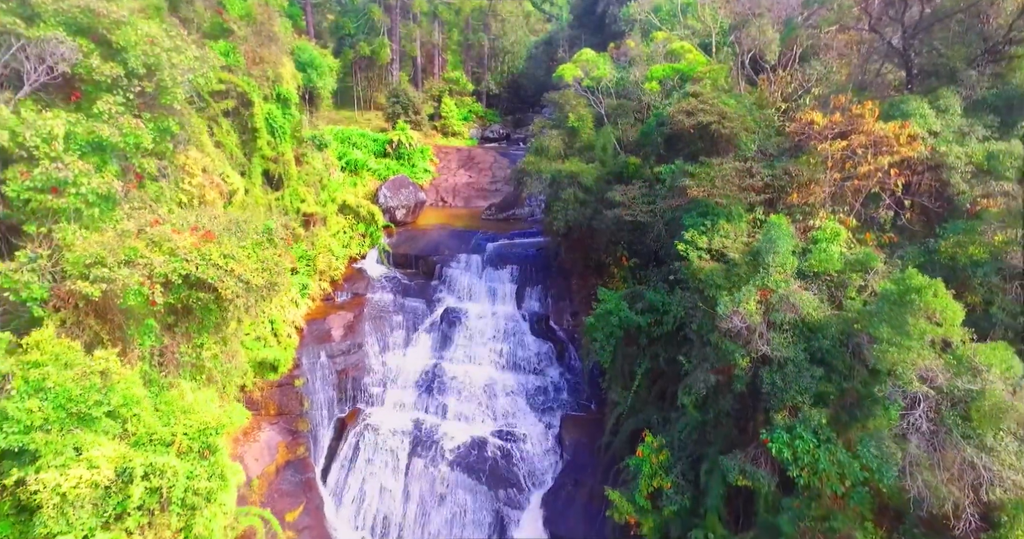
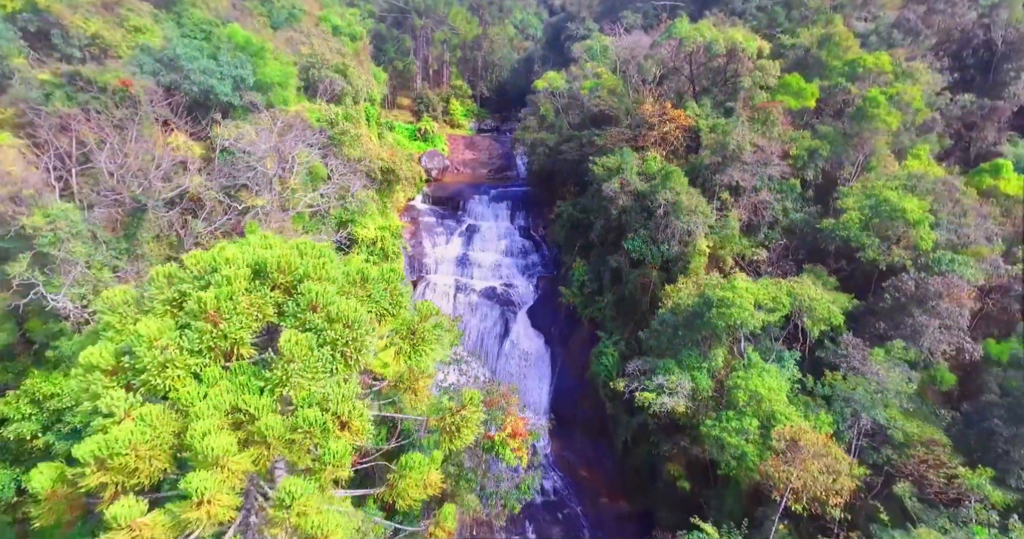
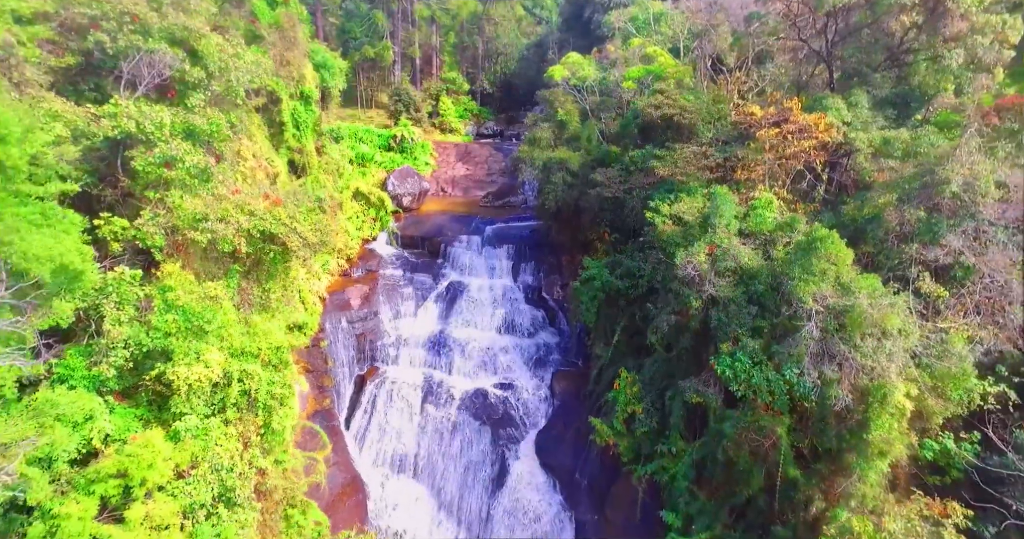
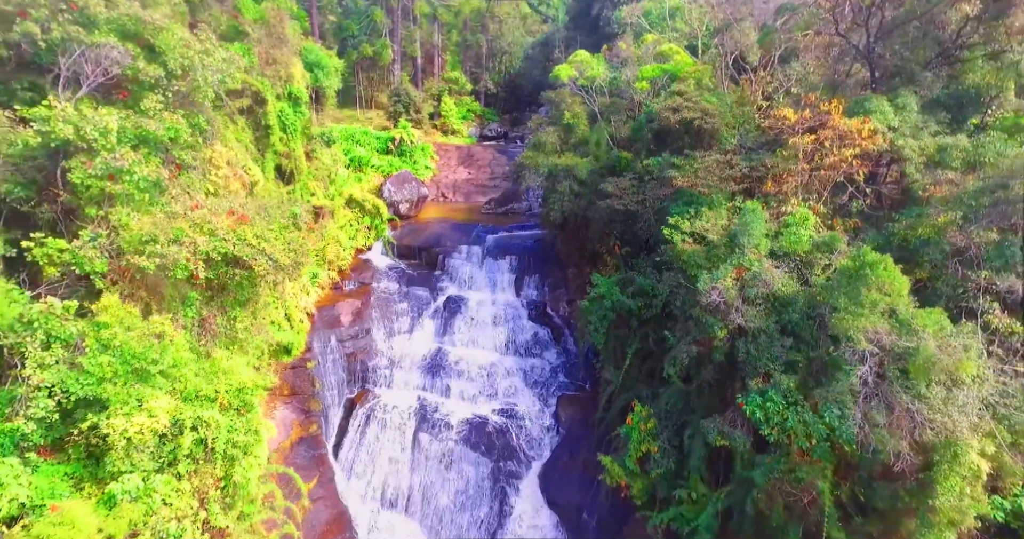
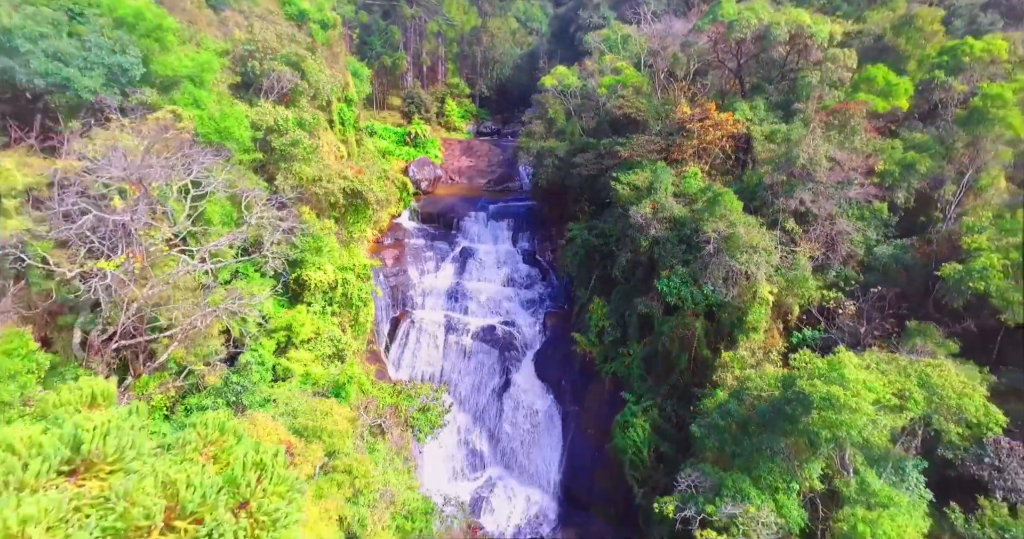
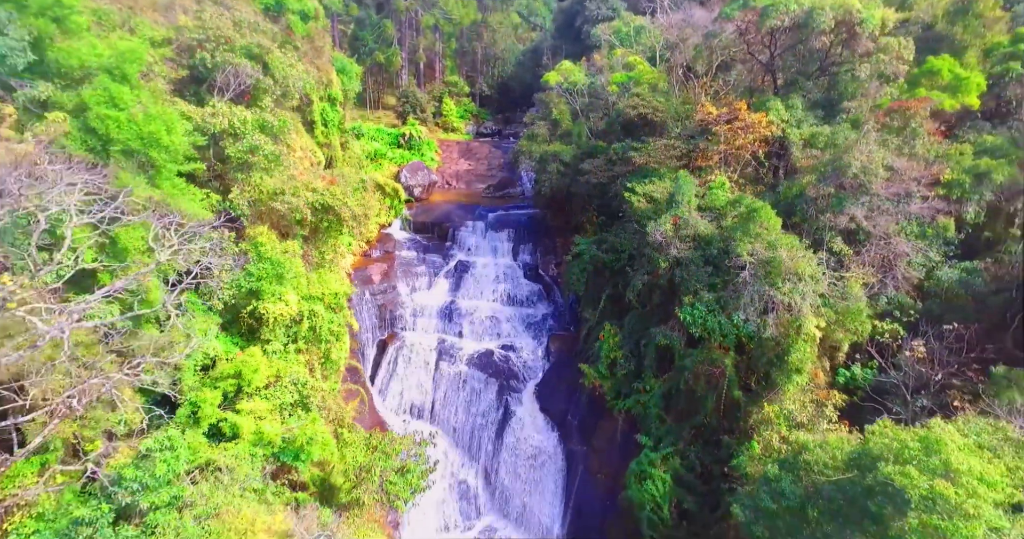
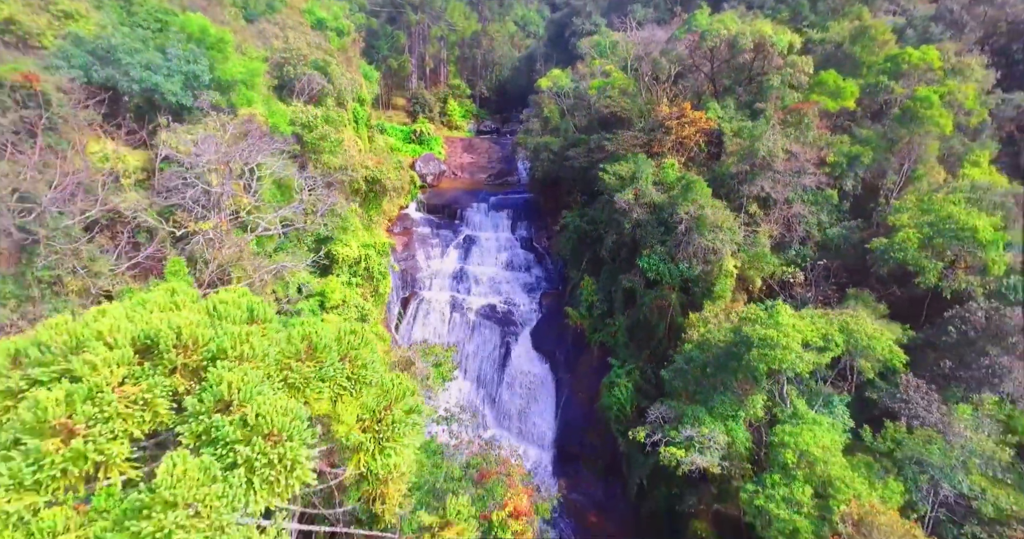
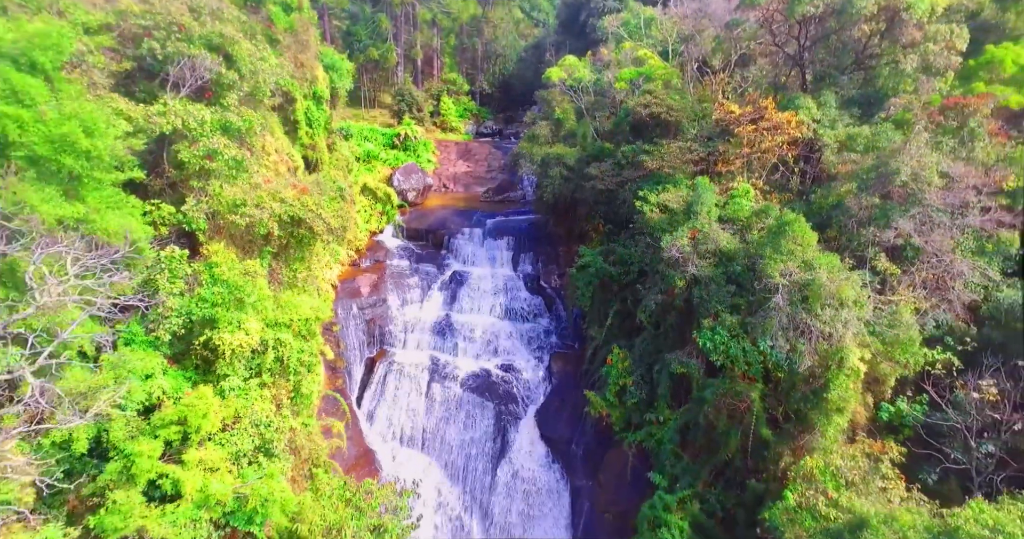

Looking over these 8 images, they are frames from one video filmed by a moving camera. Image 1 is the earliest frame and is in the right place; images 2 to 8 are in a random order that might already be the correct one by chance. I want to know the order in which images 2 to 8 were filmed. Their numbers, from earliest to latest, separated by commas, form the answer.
4, 3, 8, 6, 5, 7, 2
